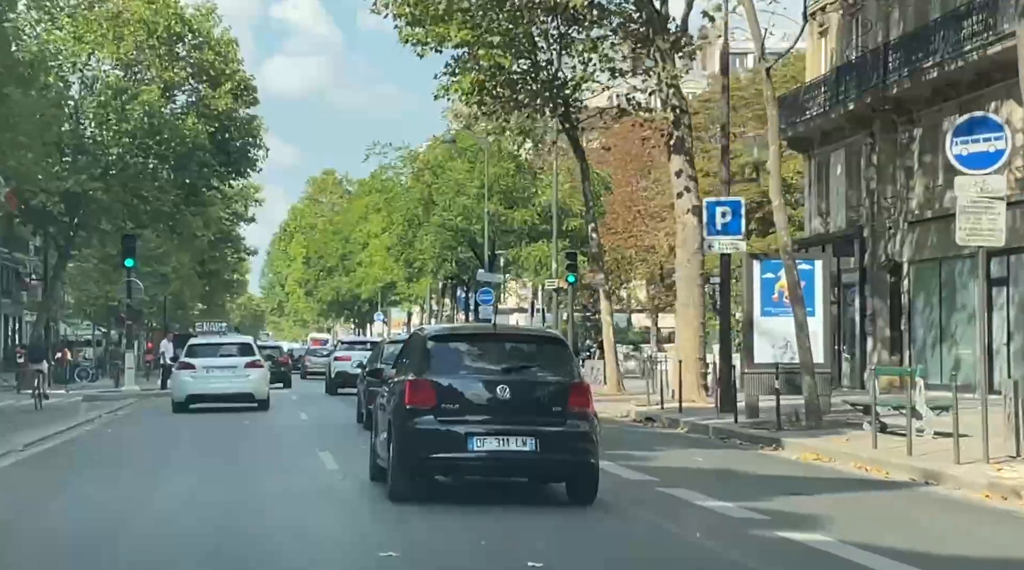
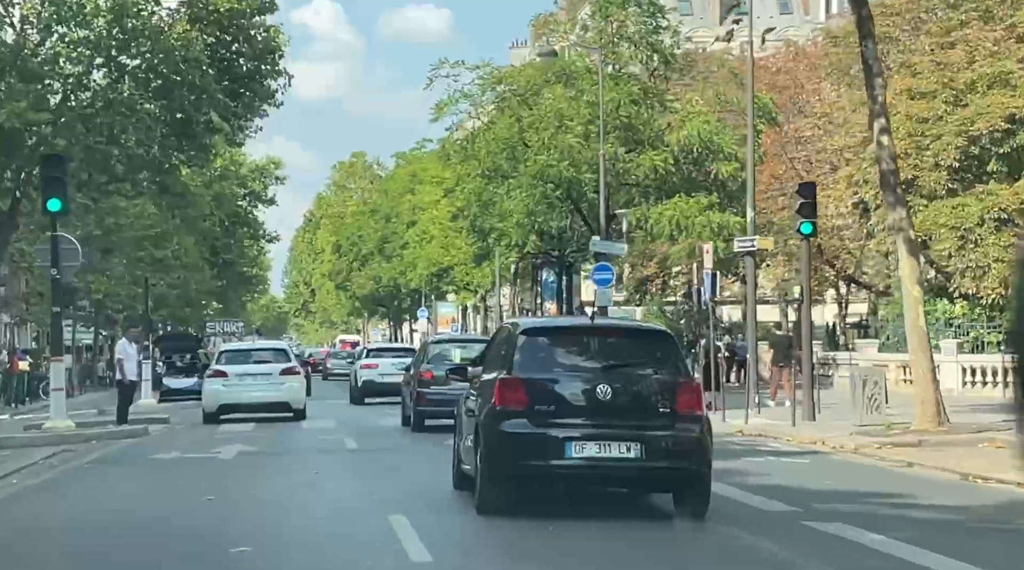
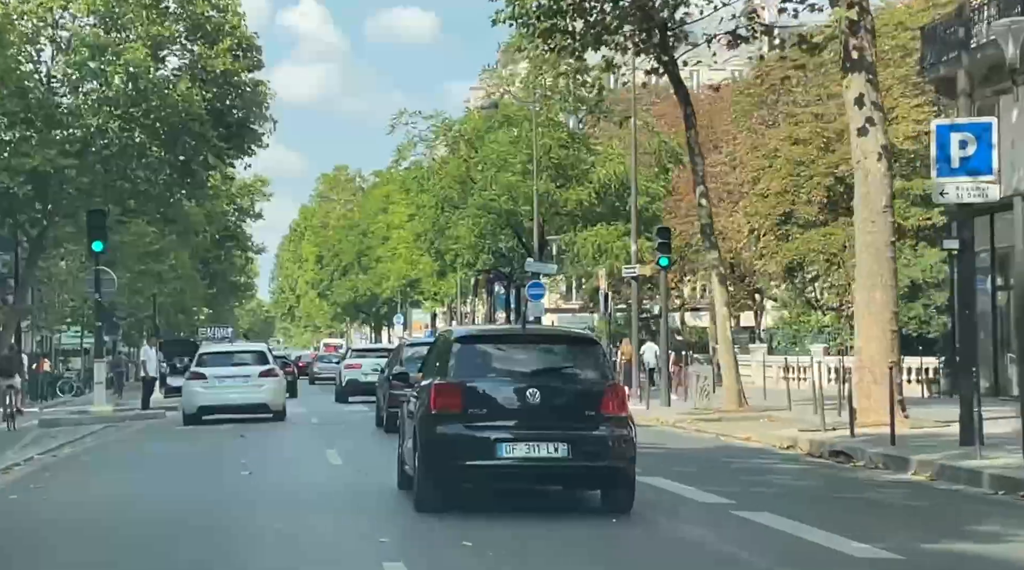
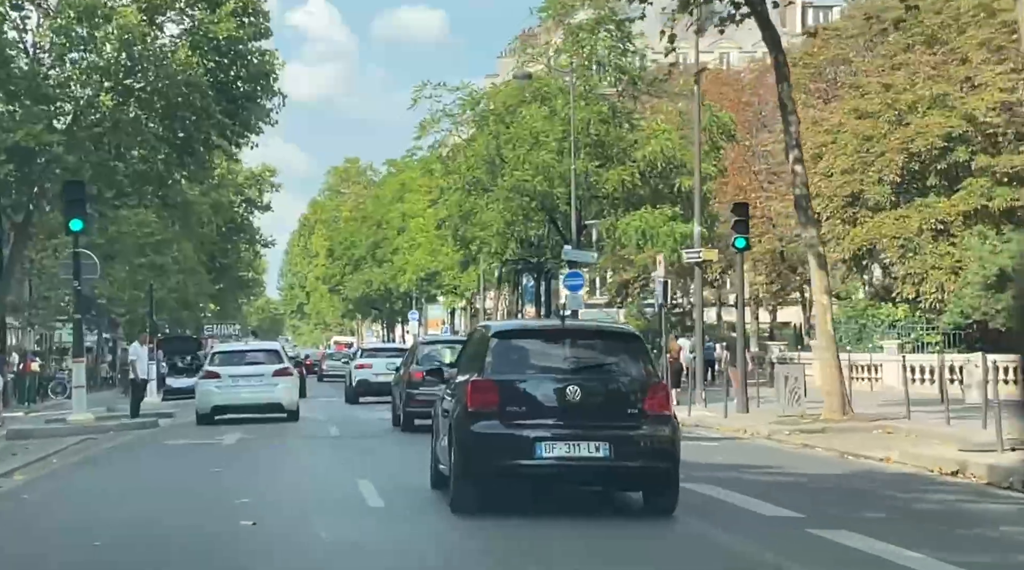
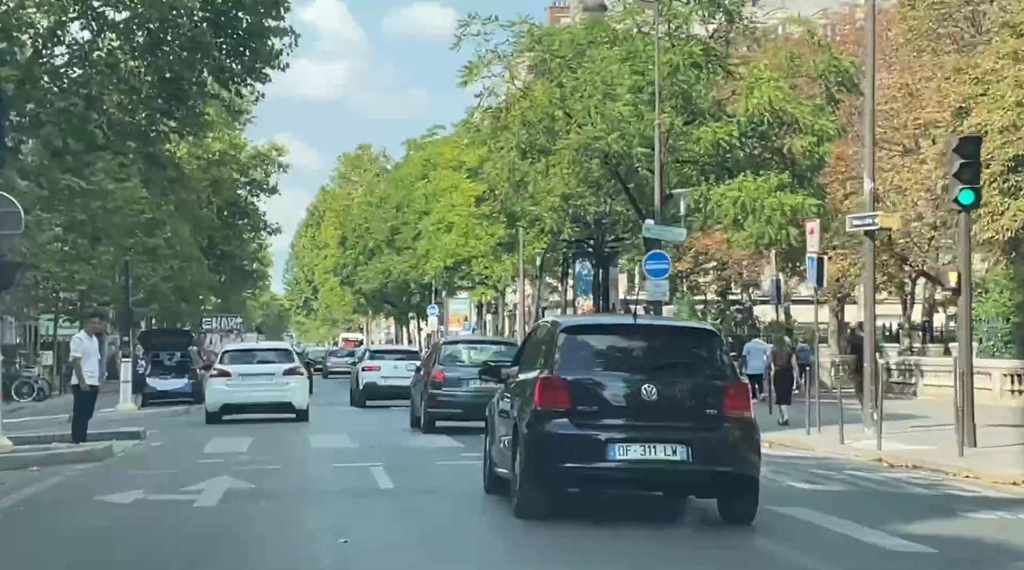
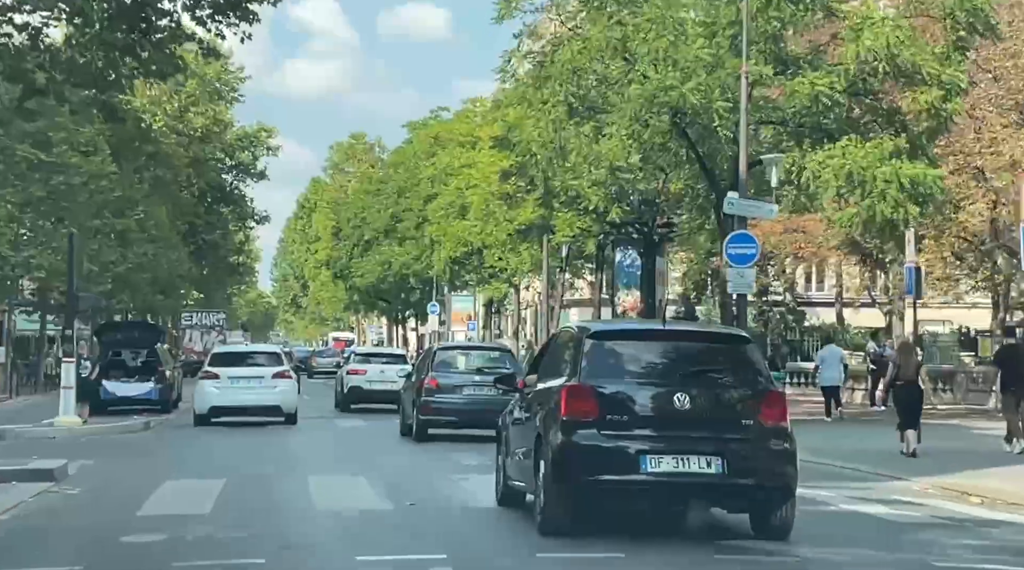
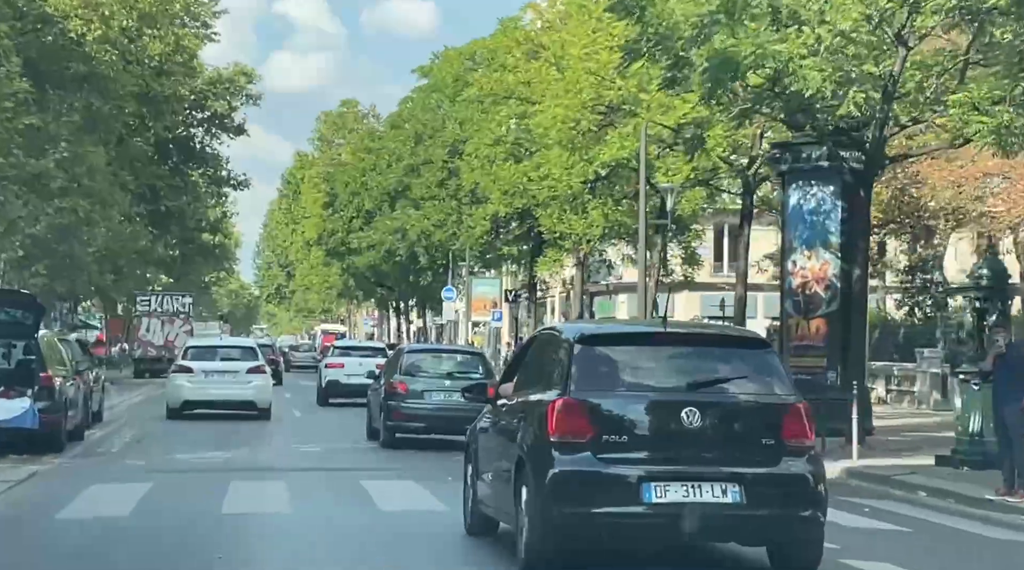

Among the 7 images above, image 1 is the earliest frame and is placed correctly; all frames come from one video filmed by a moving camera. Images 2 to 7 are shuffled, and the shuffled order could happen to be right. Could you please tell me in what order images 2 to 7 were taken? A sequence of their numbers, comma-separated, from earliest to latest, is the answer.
3, 4, 2, 5, 6, 7
